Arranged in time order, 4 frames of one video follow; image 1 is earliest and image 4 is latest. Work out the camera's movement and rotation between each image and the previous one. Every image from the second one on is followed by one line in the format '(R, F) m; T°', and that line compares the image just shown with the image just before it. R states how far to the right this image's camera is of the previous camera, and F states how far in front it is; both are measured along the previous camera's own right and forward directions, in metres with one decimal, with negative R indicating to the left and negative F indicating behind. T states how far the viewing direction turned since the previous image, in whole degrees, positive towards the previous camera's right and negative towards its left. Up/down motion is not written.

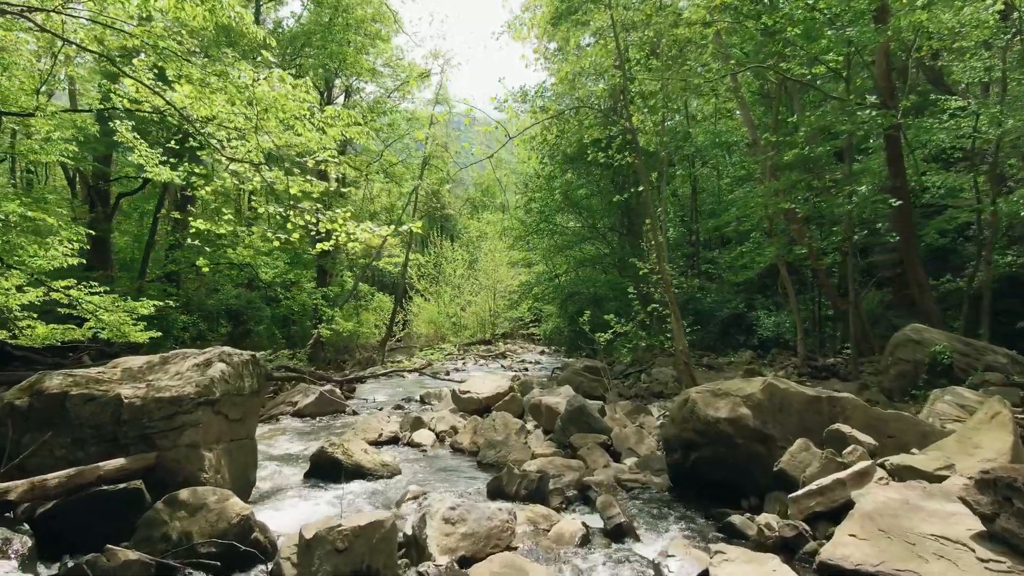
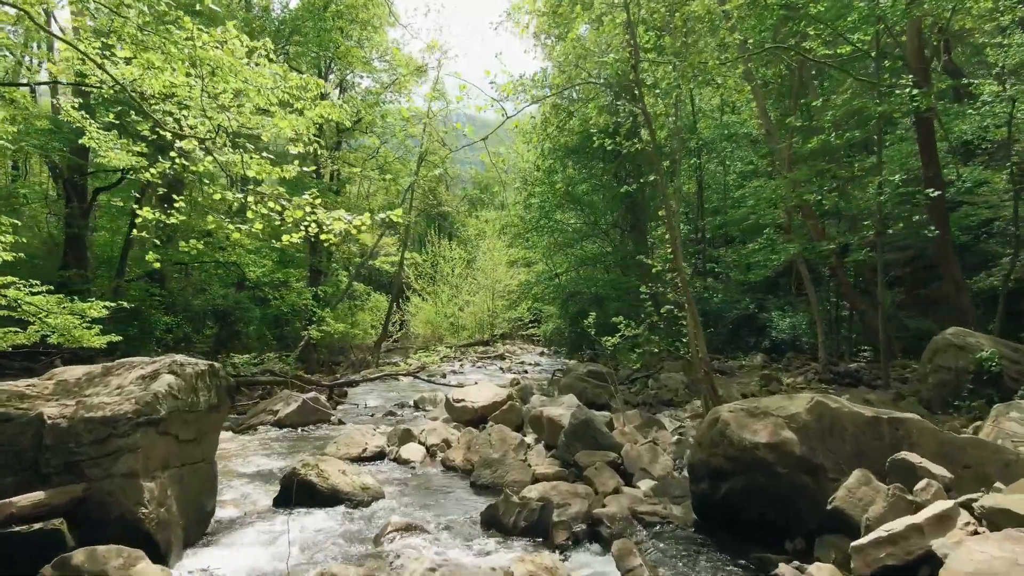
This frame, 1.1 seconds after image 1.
(0.0, +0.8) m; 0°
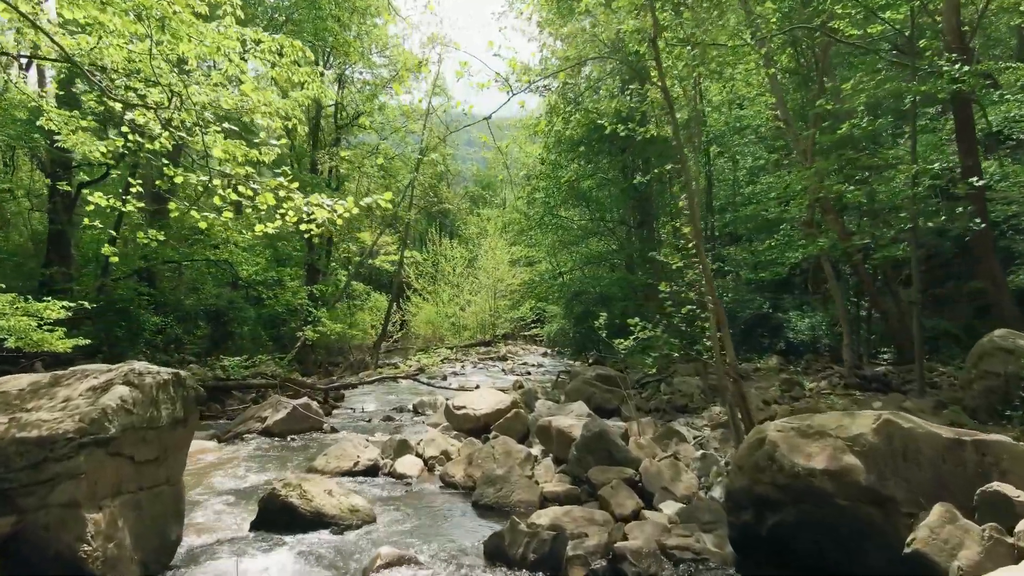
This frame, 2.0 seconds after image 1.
(0.0, +0.7) m; 0°
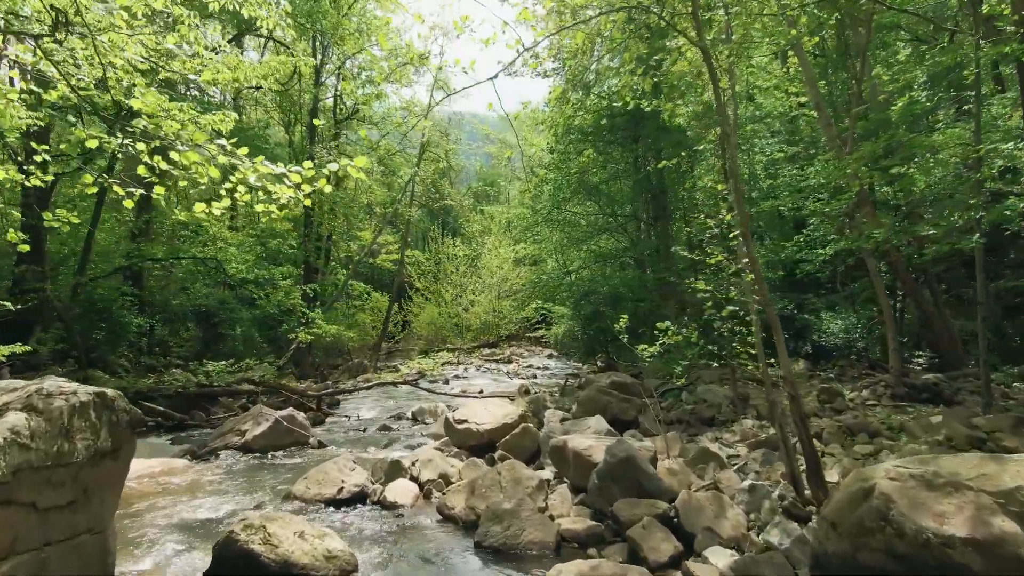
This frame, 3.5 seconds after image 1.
(0.0, +1.0) m; 0°
